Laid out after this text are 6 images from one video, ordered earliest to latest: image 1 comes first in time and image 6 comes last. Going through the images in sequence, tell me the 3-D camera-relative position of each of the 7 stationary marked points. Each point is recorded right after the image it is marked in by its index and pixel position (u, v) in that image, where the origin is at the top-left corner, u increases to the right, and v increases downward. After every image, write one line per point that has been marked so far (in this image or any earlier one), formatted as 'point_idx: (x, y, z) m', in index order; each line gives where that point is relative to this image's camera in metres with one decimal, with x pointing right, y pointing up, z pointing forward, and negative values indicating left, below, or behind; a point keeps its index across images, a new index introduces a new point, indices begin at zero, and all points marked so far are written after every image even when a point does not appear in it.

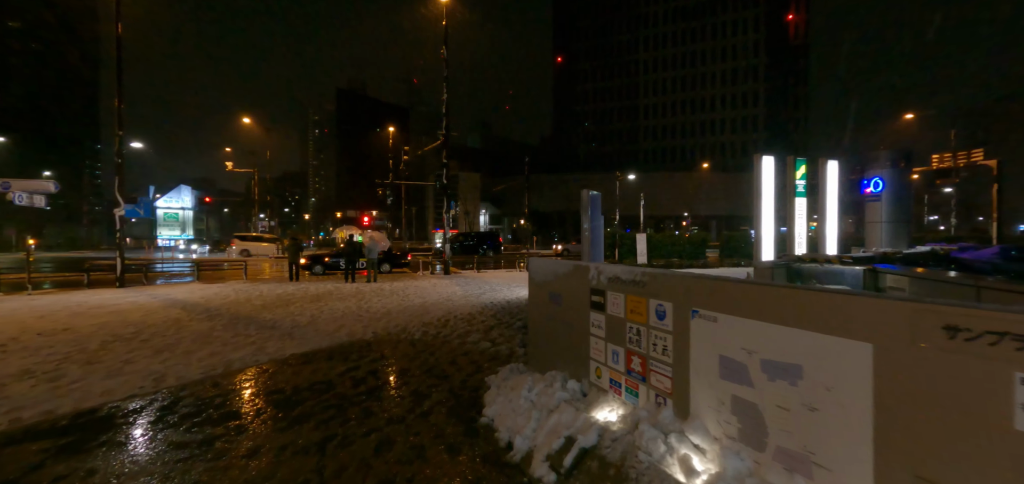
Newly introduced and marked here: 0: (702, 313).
0: (+1.0, -0.4, +2.4) m
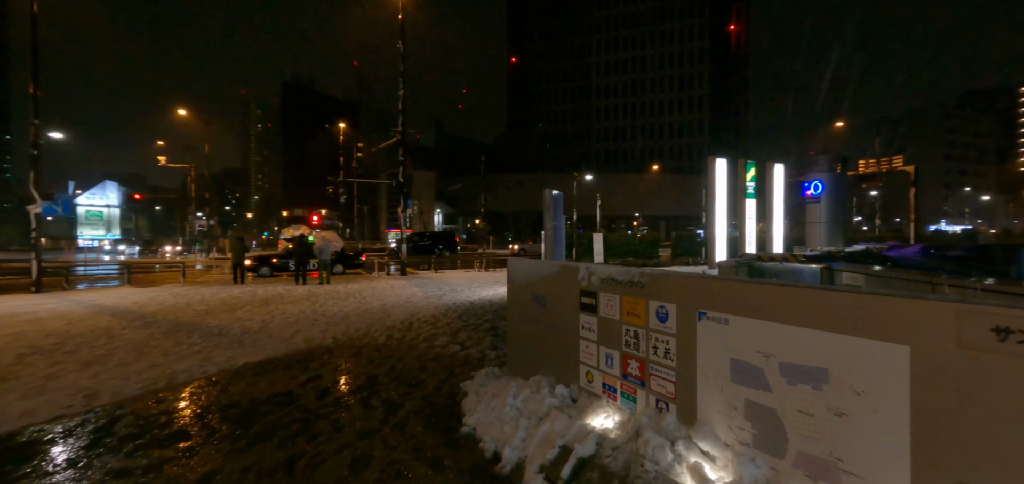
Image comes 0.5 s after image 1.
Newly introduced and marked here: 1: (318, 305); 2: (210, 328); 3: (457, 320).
0: (+1.0, -0.4, +2.3) m
1: (-5.2, -1.7, +12.3) m
2: (-6.0, -1.7, +9.0) m
3: (-1.1, -1.6, +9.3) m
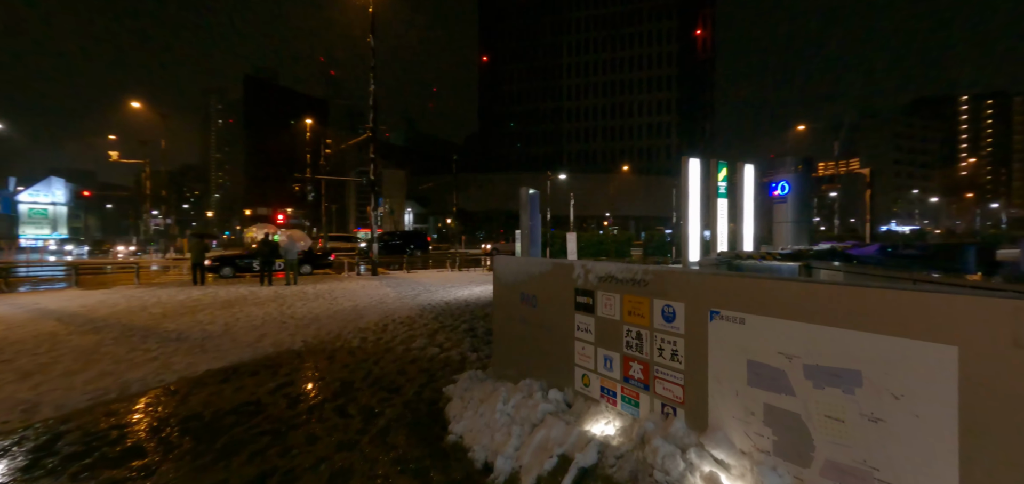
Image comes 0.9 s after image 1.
0: (+1.0, -0.3, +2.2) m
1: (-5.9, -1.7, +11.7) m
2: (-6.4, -1.7, +8.4) m
3: (-1.6, -1.6, +9.0) m
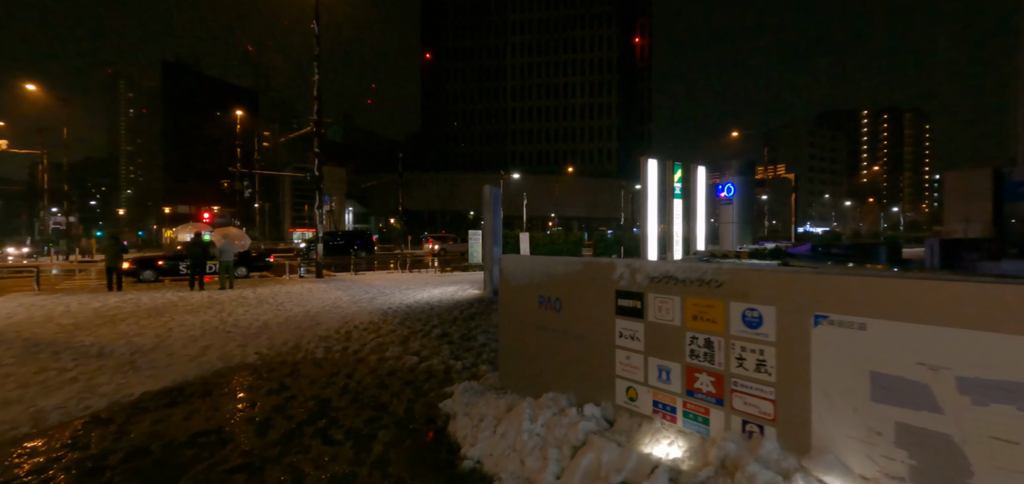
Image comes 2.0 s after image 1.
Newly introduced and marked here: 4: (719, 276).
0: (+1.3, -0.3, +1.9) m
1: (-6.7, -1.7, +10.5) m
2: (-6.8, -1.7, +7.2) m
3: (-2.1, -1.6, +8.4) m
4: (+1.1, -0.2, +2.3) m
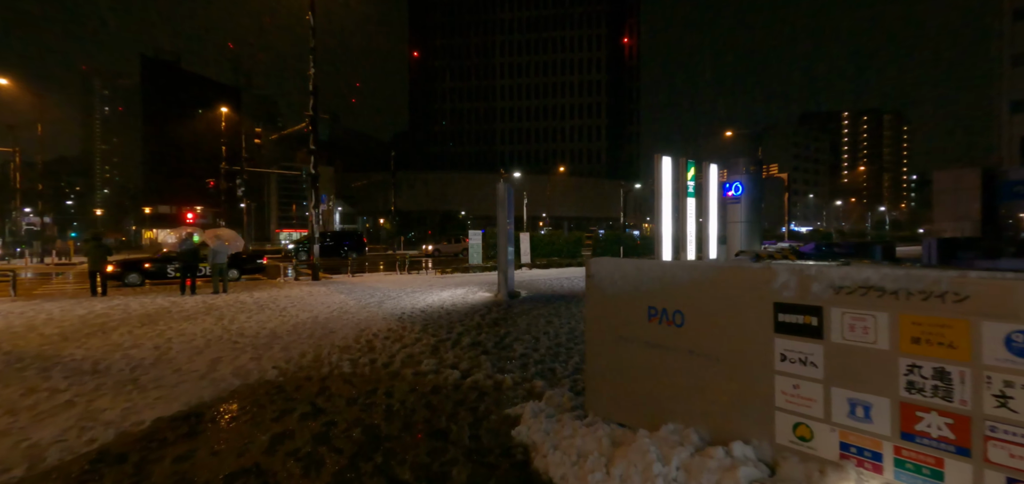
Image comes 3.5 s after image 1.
0: (+2.1, -0.3, +1.4) m
1: (-6.2, -1.7, +9.8) m
2: (-6.2, -1.7, +6.4) m
3: (-1.5, -1.6, +7.8) m
4: (+1.8, -0.2, +1.8) m
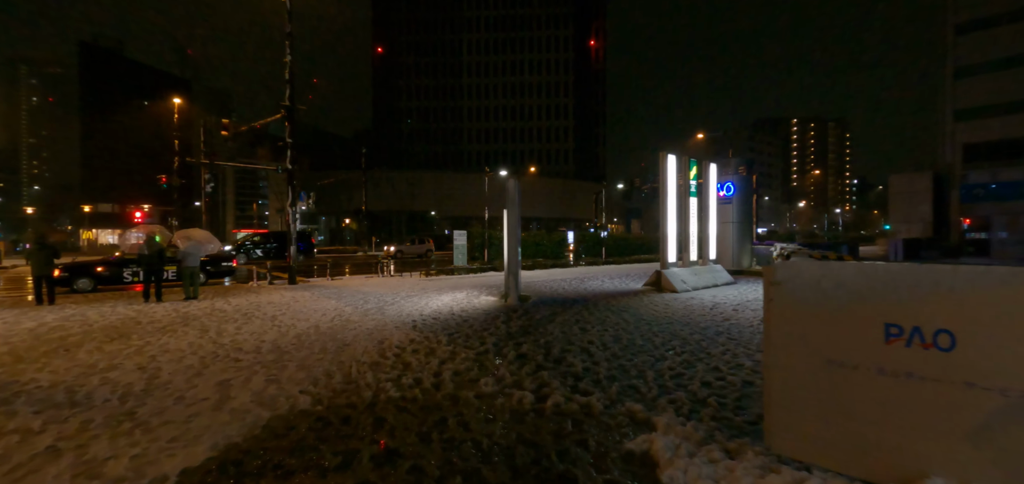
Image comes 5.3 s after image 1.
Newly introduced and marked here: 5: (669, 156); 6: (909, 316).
0: (+3.2, -0.3, +0.9) m
1: (-5.6, -1.7, +8.6) m
2: (-5.4, -1.7, +5.3) m
3: (-0.9, -1.6, +7.0) m
4: (+2.9, -0.2, +1.3) m
5: (+5.0, +2.7, +14.5) m
6: (+2.0, -0.4, +2.3) m
